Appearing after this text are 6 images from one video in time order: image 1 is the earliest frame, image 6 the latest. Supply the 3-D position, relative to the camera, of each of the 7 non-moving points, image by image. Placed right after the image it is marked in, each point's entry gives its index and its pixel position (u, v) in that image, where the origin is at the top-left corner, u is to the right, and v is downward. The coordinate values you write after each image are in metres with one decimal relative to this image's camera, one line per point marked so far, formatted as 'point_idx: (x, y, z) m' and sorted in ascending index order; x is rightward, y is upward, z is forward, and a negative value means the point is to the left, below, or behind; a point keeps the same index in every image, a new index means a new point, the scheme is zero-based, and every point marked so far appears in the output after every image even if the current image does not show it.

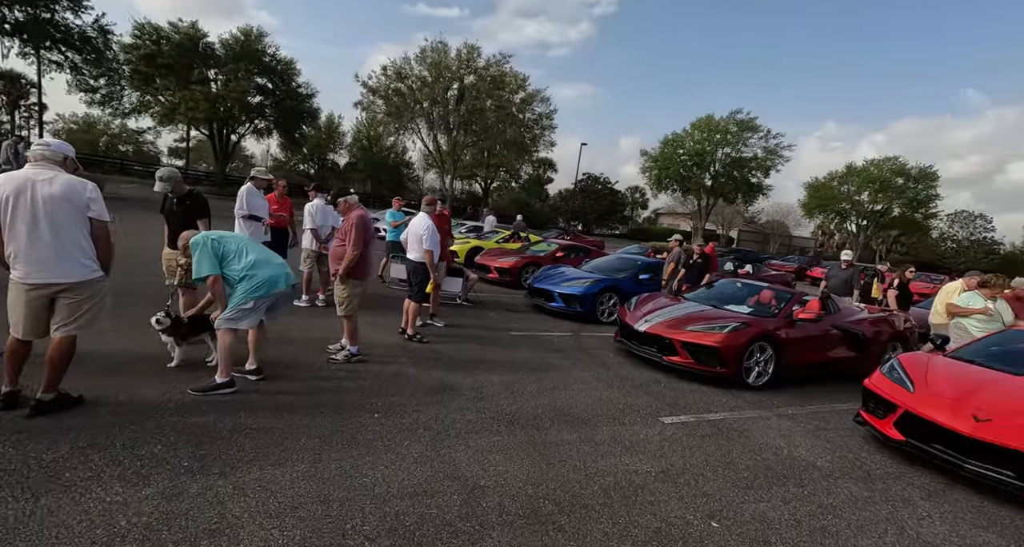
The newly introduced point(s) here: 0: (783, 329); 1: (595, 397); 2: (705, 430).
0: (+2.9, -0.6, +5.2) m
1: (+0.7, -1.0, +3.9) m
2: (+1.4, -1.2, +3.6) m
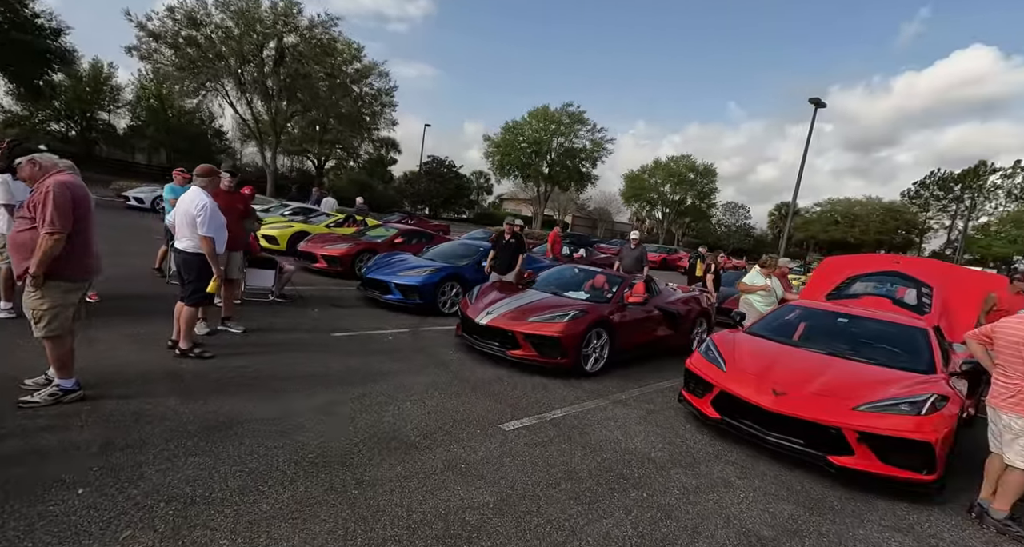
0: (+1.2, -0.4, +5.4) m
1: (-0.6, -1.0, +3.5) m
2: (+0.2, -1.1, +3.4) m
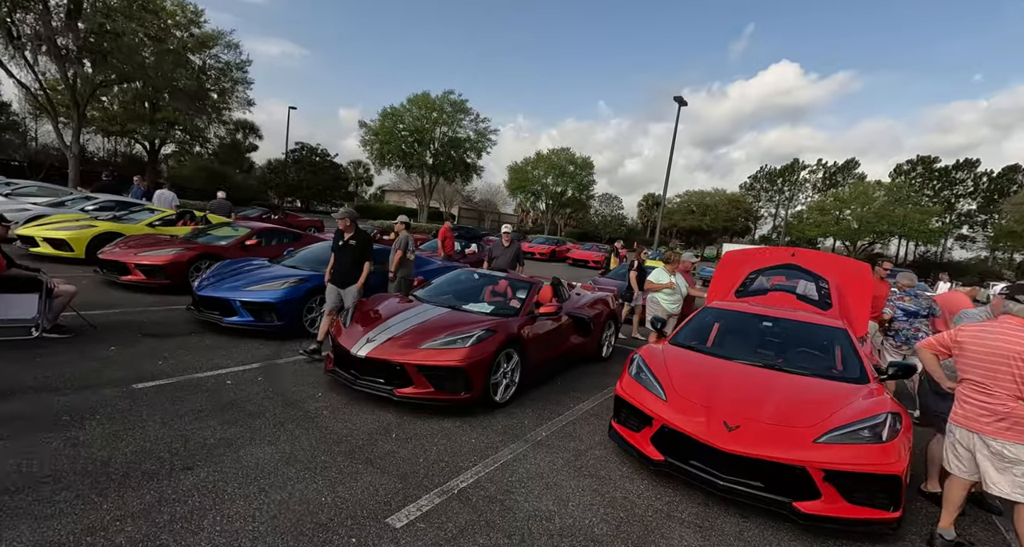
0: (+0.1, -0.5, +4.5) m
1: (-1.1, -1.1, +2.3) m
2: (-0.3, -1.2, +2.4) m
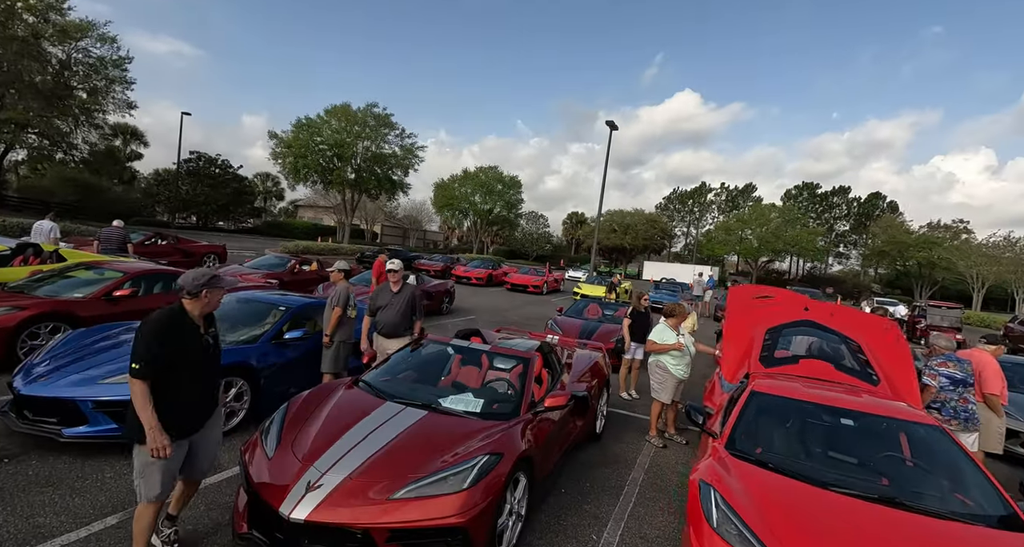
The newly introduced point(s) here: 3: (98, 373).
0: (+0.1, -1.1, +3.3) m
1: (-0.7, -1.6, +0.9) m
2: (+0.1, -1.7, +1.1) m
3: (-3.2, -0.8, +3.8) m
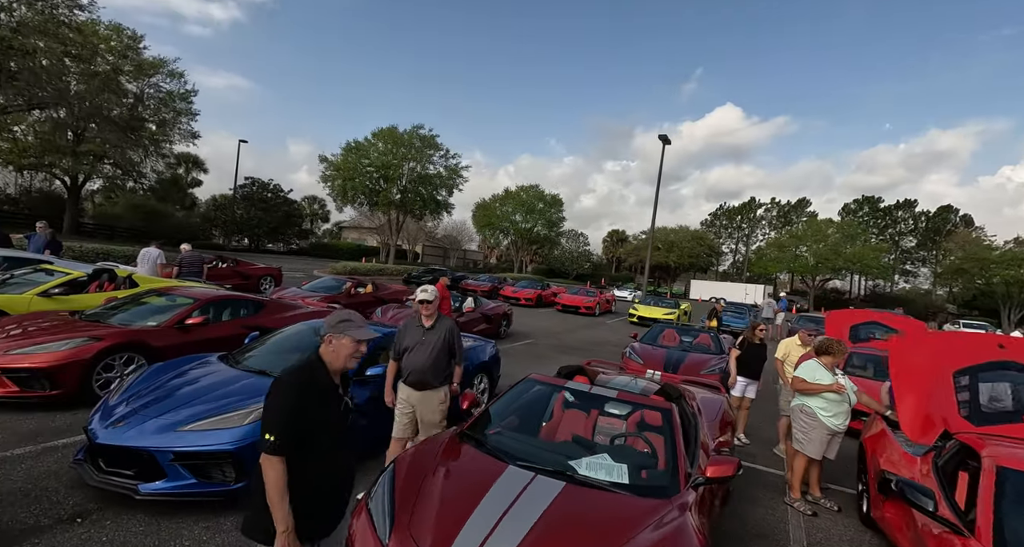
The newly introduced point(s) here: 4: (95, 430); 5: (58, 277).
0: (+1.0, -1.3, +2.6) m
1: (-0.1, -1.7, +0.2) m
2: (+0.7, -1.8, +0.4) m
3: (-2.3, -1.0, +3.4) m
4: (-2.9, -1.1, +3.5) m
5: (-5.9, 0.0, +6.3) m
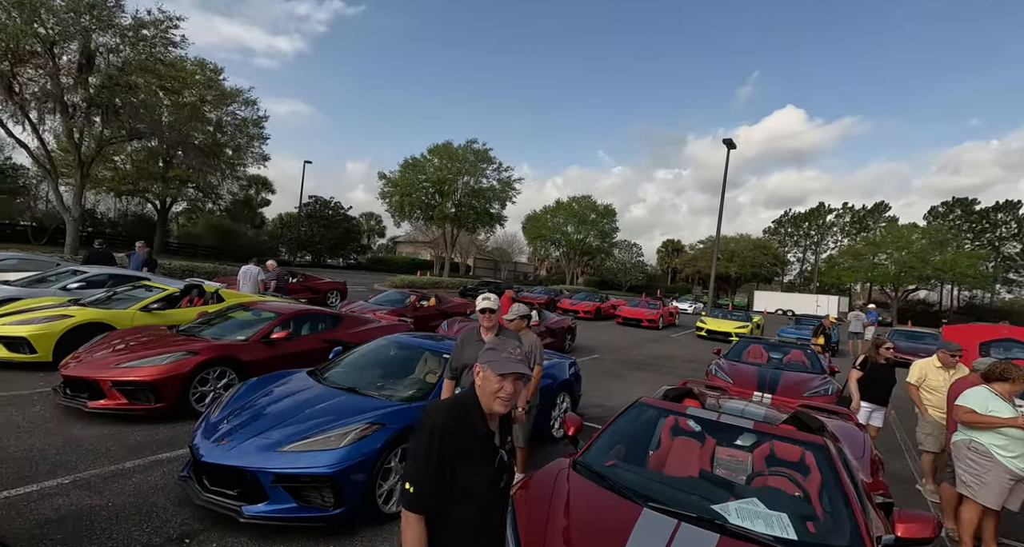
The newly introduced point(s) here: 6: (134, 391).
0: (+1.6, -1.3, +2.2) m
1: (+0.4, -1.7, -0.1) m
2: (+1.2, -1.8, 0.0) m
3: (-1.5, -1.1, +3.3) m
4: (-2.2, -1.2, +3.4) m
5: (-4.8, -0.2, +6.6) m
6: (-3.7, -1.2, +4.8) m
